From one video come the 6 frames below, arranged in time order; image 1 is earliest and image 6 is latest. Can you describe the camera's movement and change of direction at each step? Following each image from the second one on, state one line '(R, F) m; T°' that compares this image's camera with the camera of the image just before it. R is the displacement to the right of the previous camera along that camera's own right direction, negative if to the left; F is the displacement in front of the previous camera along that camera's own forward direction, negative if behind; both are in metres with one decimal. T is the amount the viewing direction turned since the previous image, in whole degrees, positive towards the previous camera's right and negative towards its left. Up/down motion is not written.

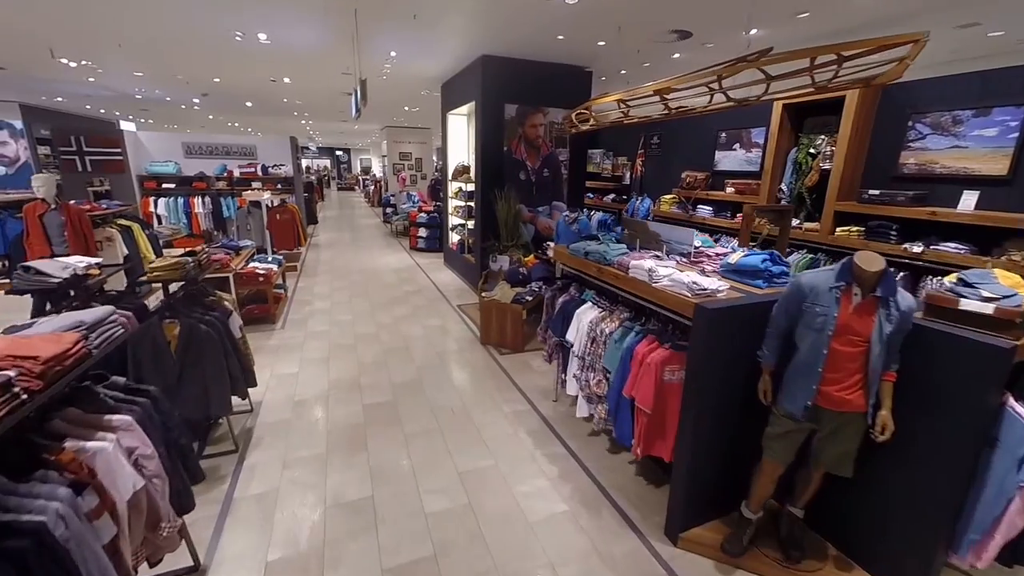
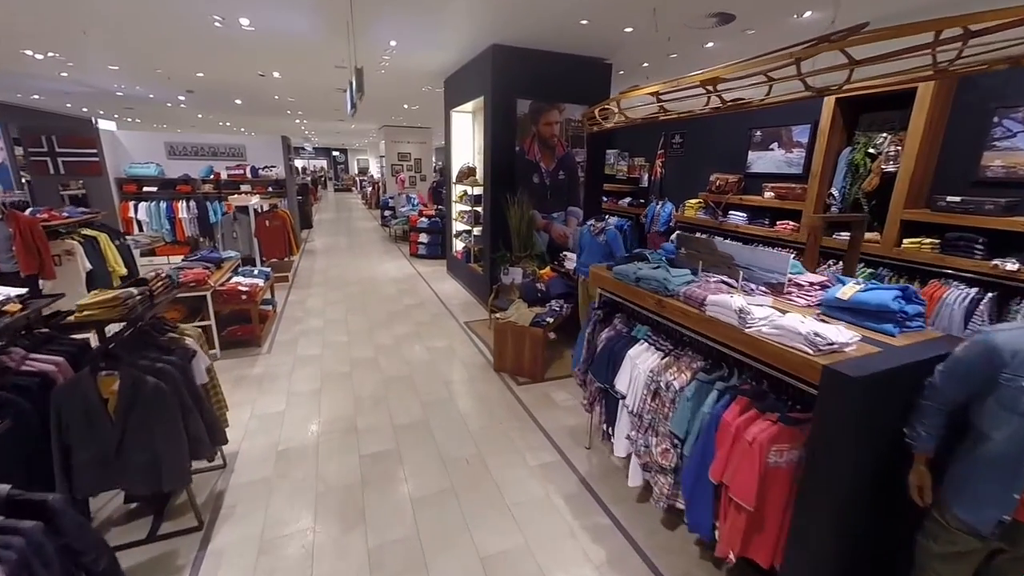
(-0.2, +0.6) m; 0°
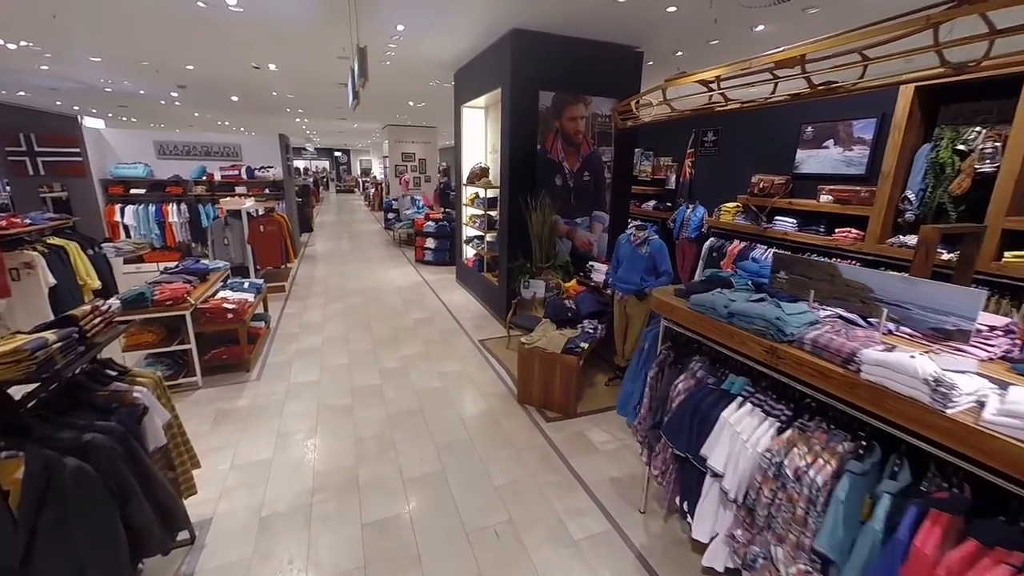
(-0.2, +0.6) m; 0°
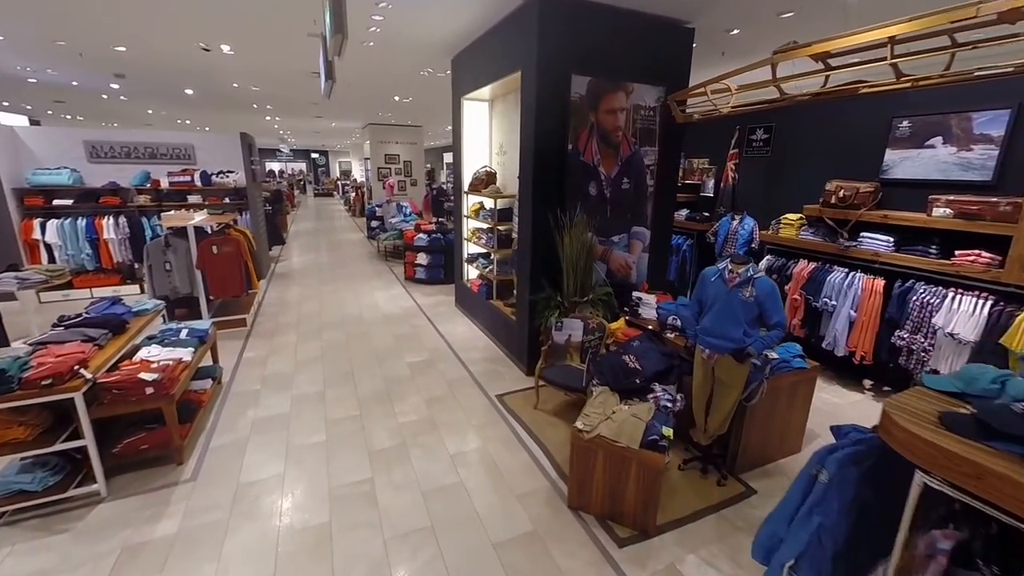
(-0.4, +1.0) m; +2°
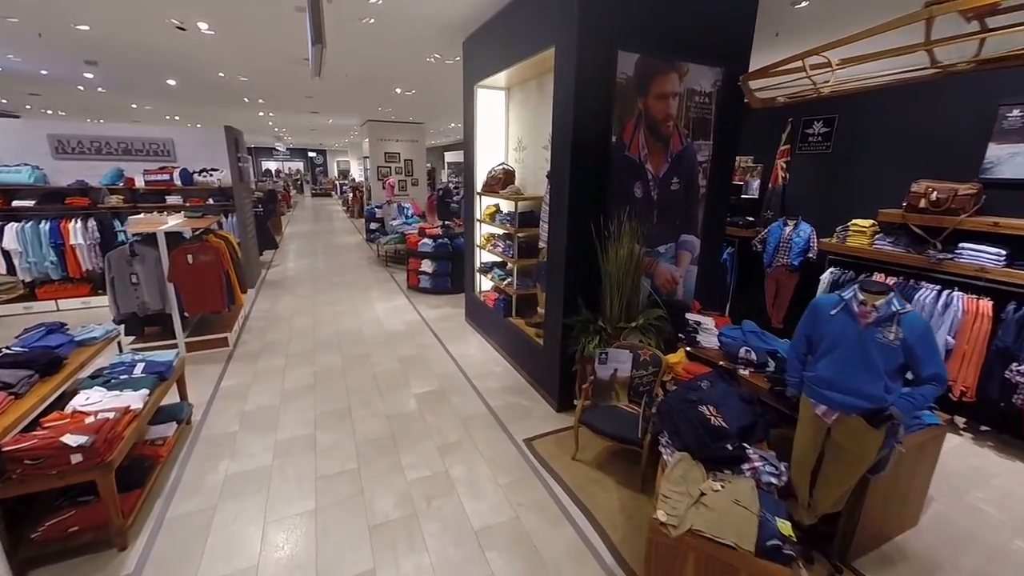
(-0.2, +0.6) m; 0°
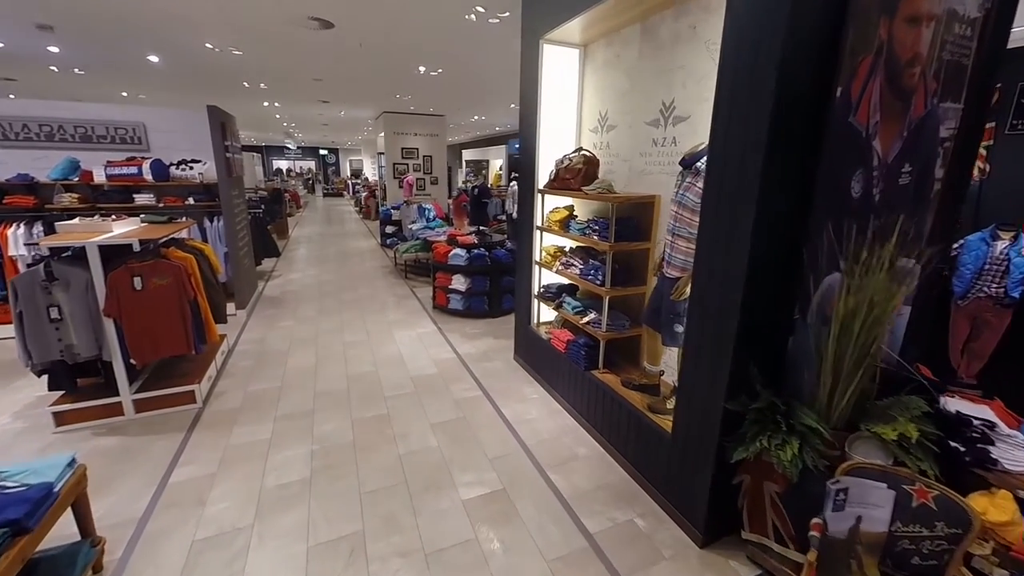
(-0.5, +1.3) m; -1°
